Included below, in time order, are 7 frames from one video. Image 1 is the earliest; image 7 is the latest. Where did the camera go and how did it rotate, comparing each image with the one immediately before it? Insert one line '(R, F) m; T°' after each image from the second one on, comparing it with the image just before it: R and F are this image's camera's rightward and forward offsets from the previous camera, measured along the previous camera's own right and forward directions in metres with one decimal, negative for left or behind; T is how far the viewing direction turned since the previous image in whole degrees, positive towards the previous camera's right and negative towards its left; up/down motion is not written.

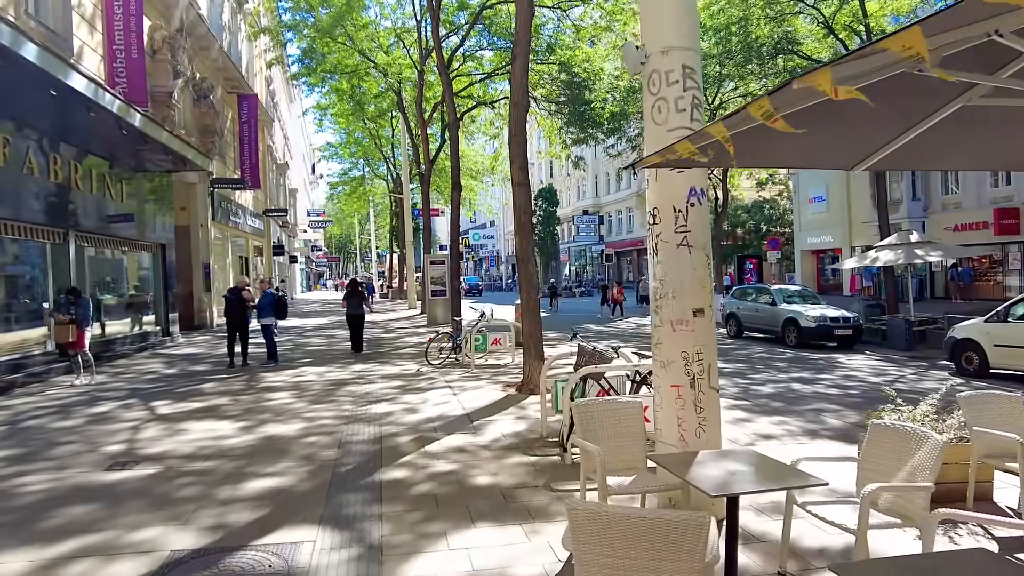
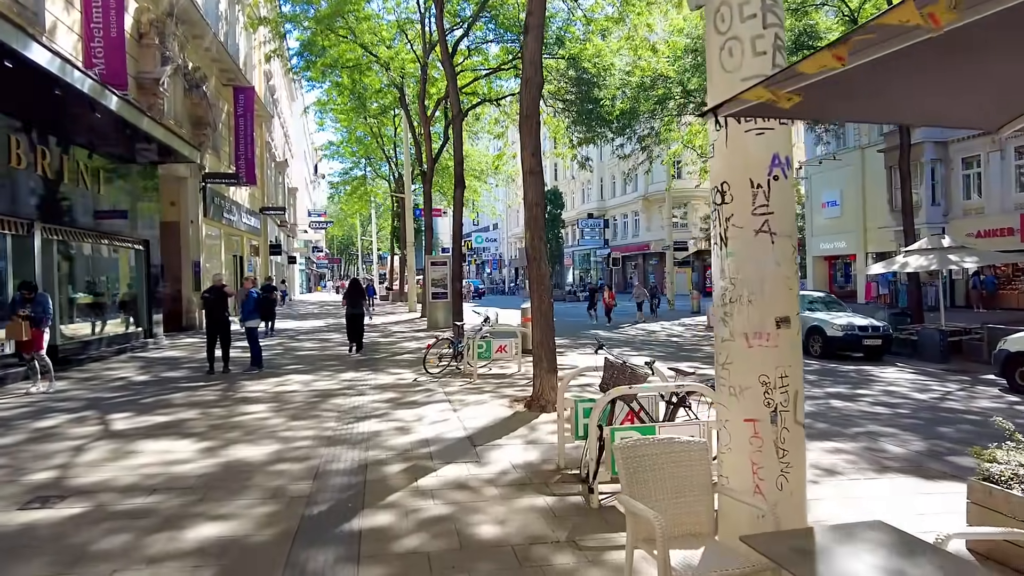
(-0.1, +1.1) m; 0°
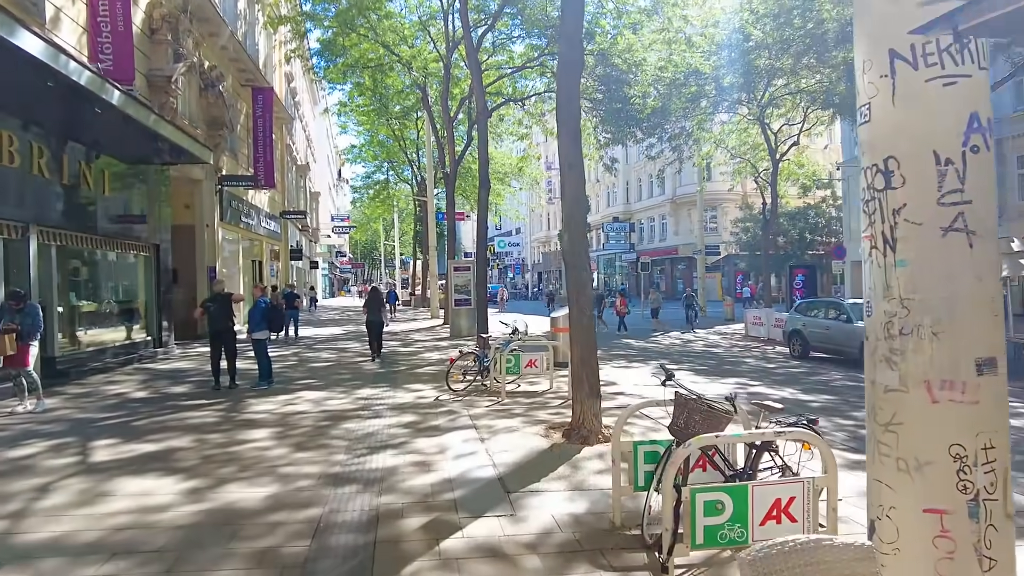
(-0.2, +1.0) m; -2°
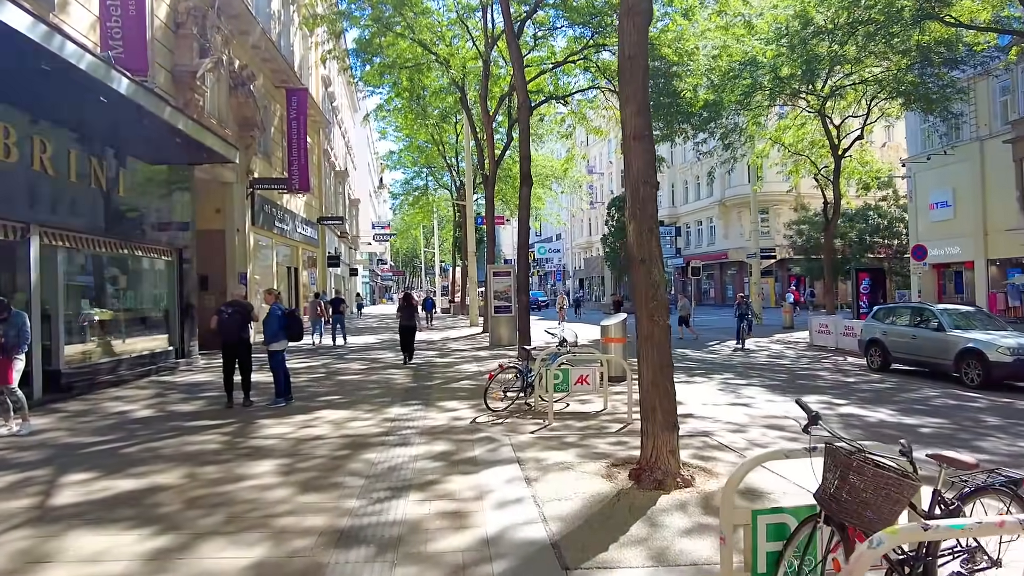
(-0.1, +1.3) m; -4°
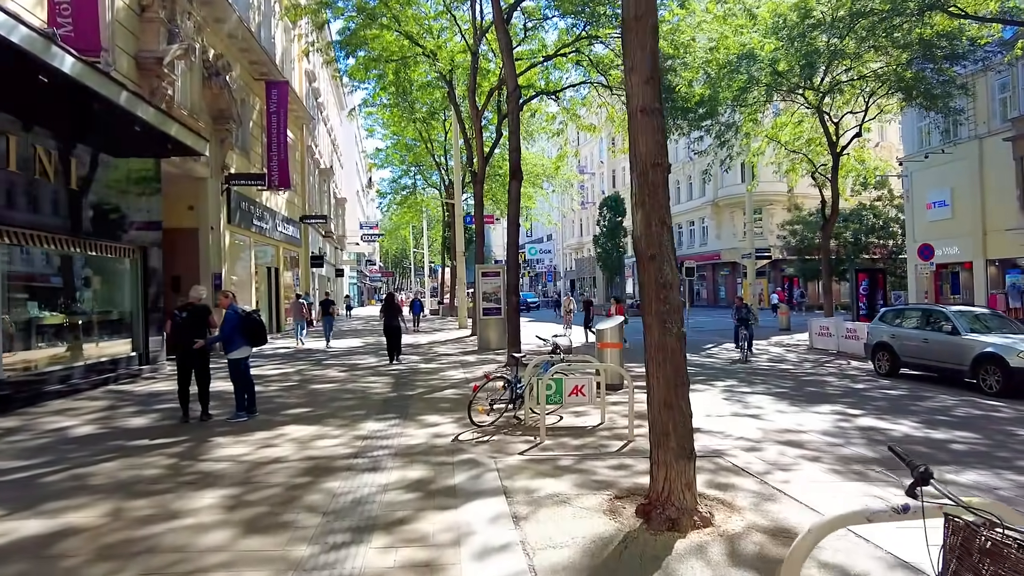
(0.0, +0.9) m; +1°
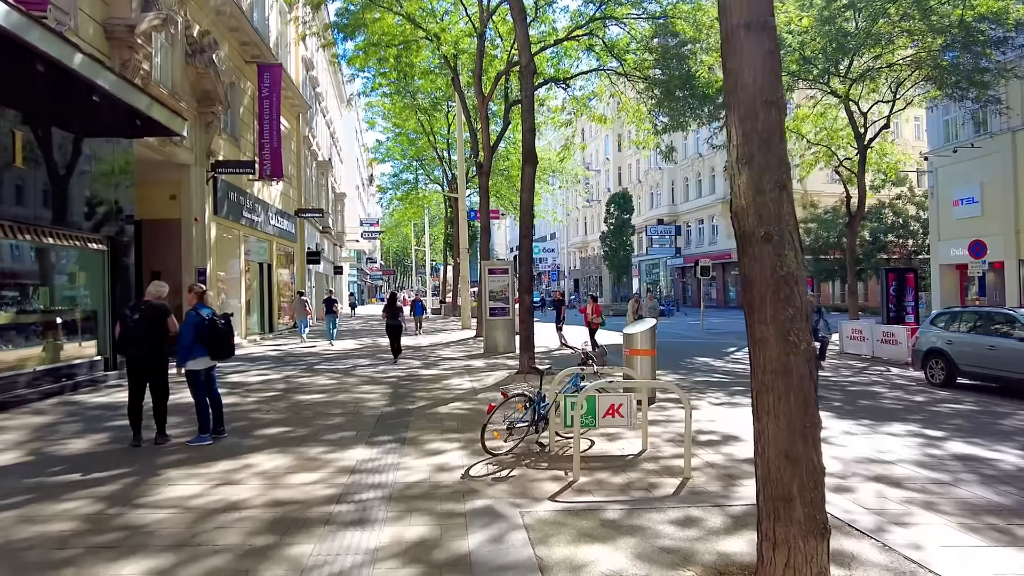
(-0.2, +1.5) m; 0°
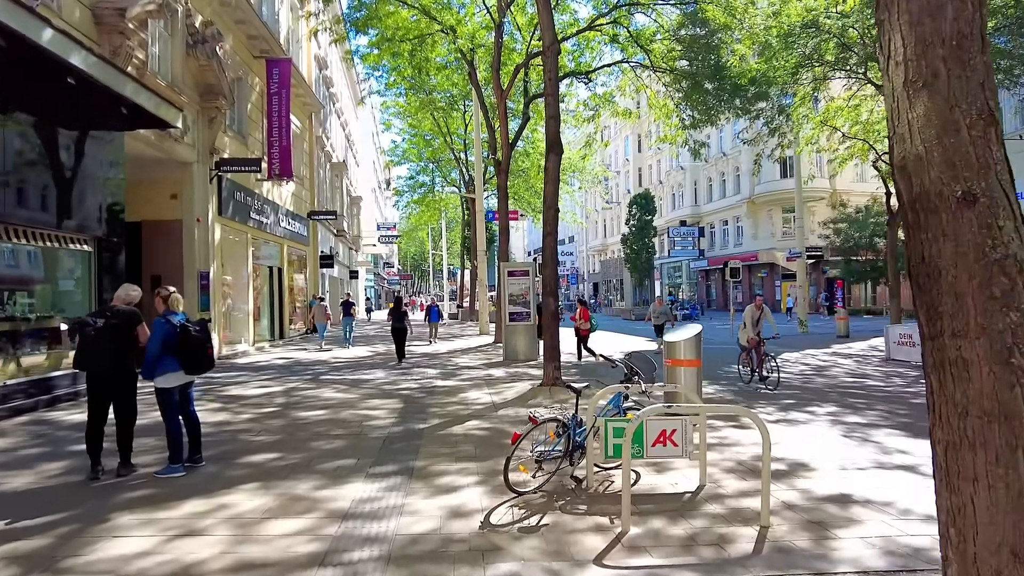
(-0.1, +1.2) m; -2°
